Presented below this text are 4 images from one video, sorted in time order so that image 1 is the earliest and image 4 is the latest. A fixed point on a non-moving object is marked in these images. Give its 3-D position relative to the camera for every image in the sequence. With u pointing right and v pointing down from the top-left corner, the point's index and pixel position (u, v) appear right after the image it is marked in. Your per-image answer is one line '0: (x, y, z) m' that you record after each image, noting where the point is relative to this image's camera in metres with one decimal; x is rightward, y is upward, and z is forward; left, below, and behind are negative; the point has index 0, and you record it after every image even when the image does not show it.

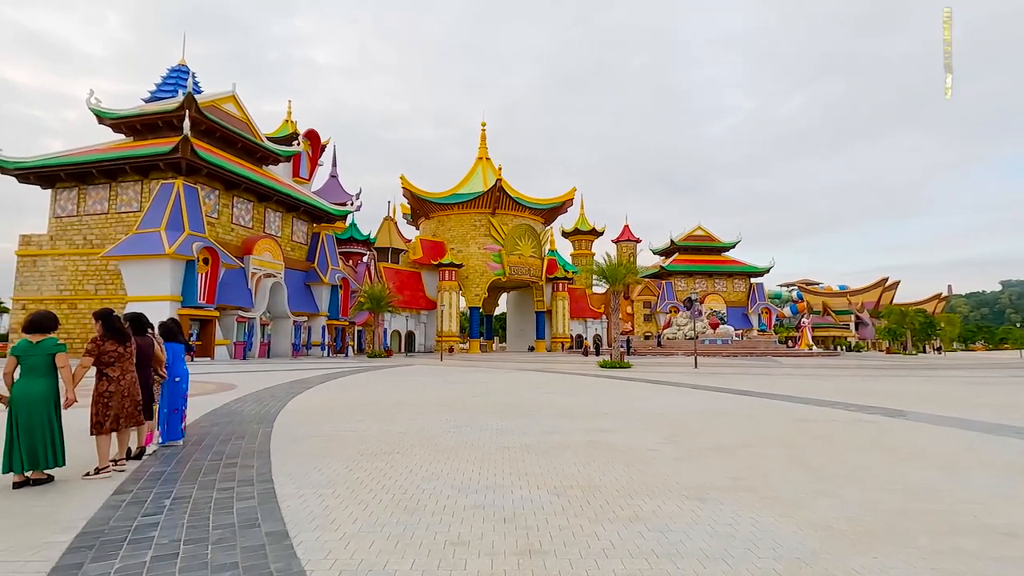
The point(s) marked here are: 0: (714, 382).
0: (+6.3, -2.9, +16.6) m
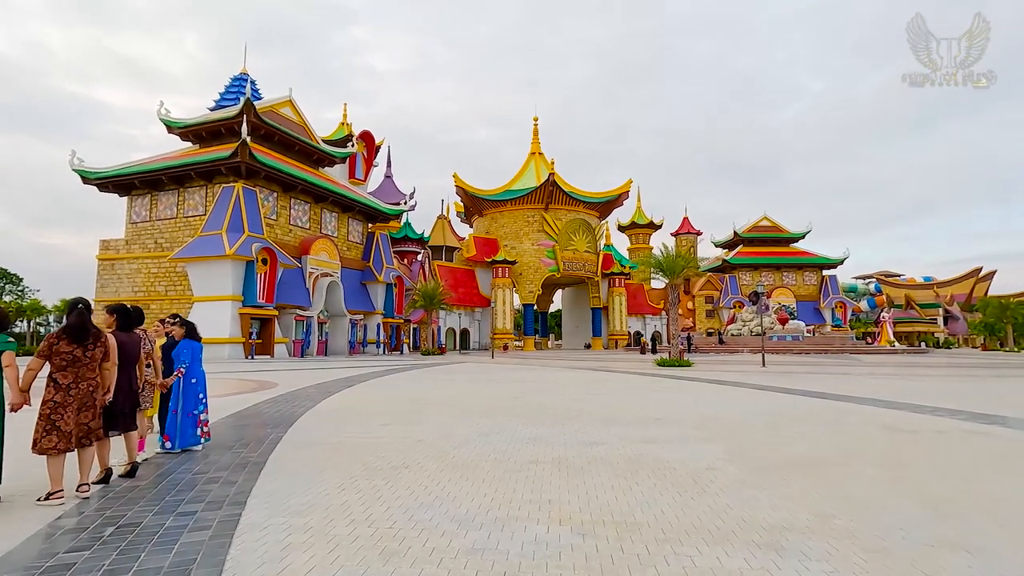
0: (+7.7, -2.6, +15.0) m
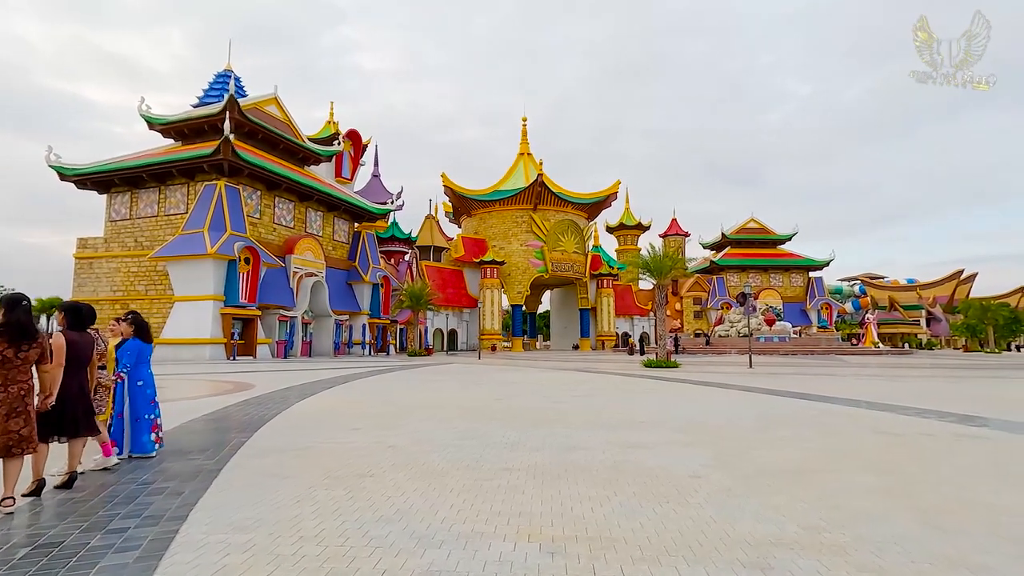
0: (+7.3, -2.7, +14.9) m
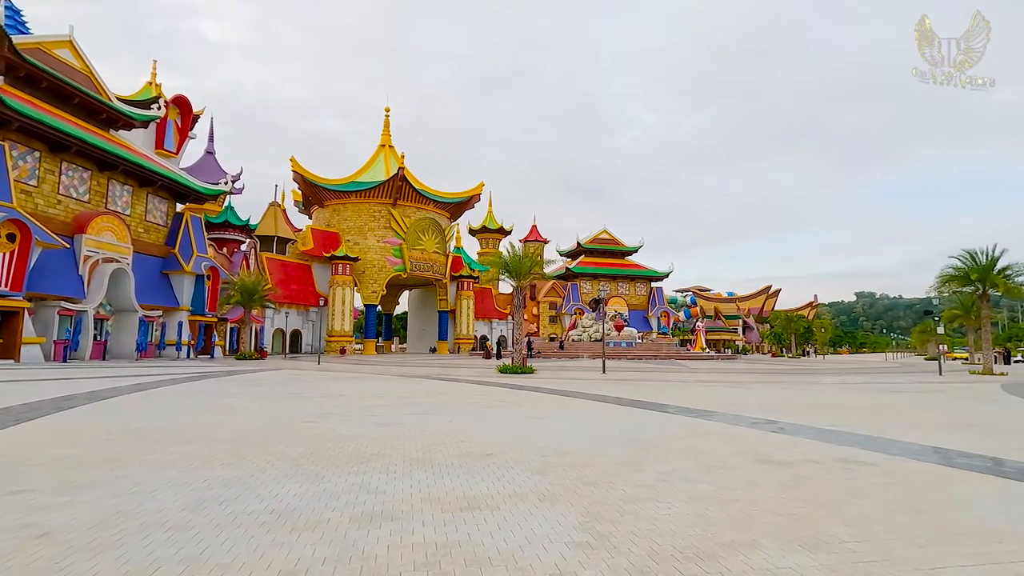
0: (+3.1, -2.8, +14.3) m
